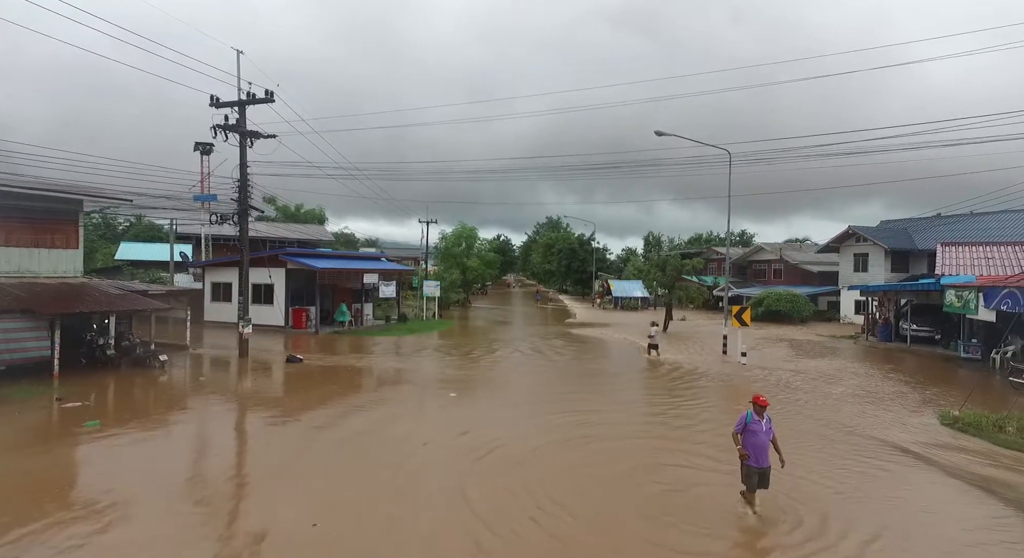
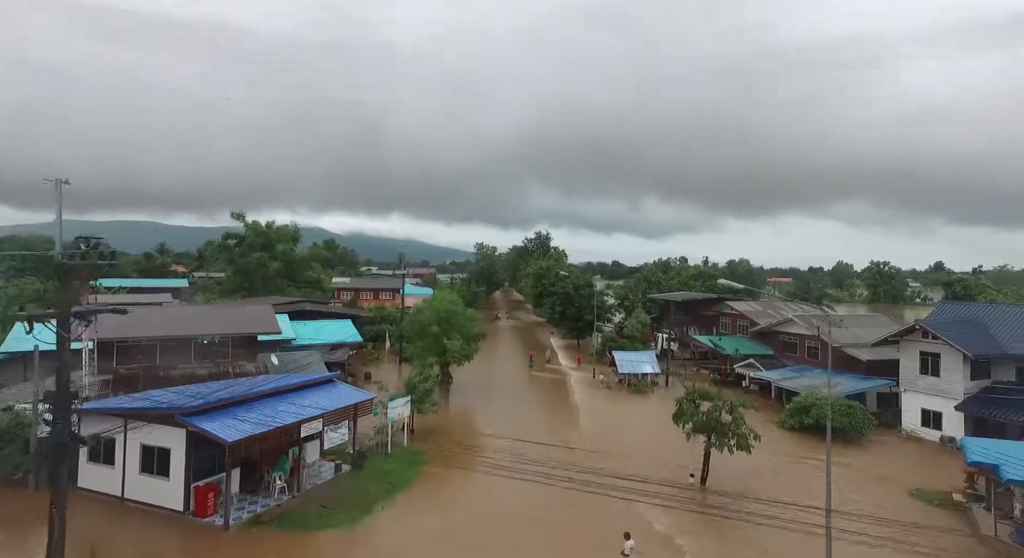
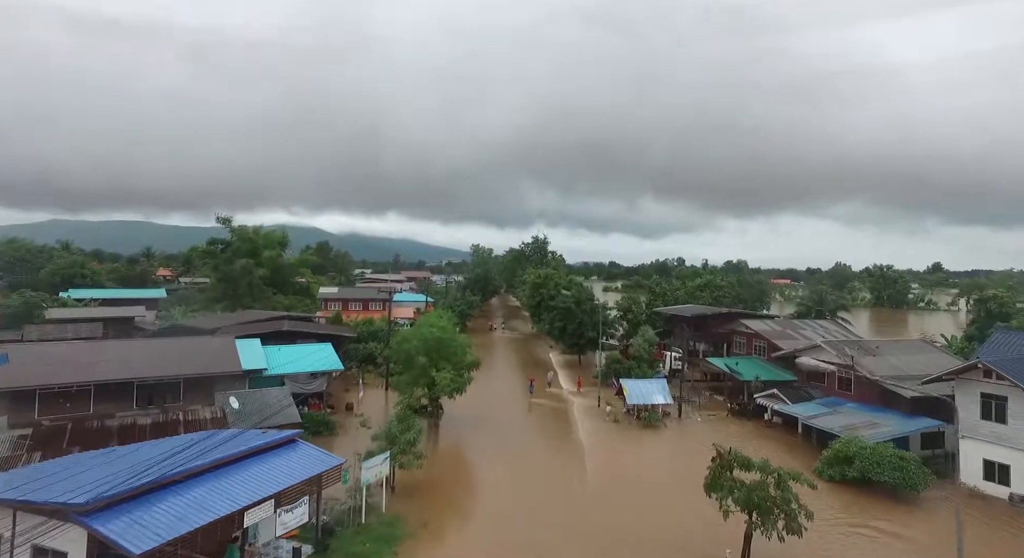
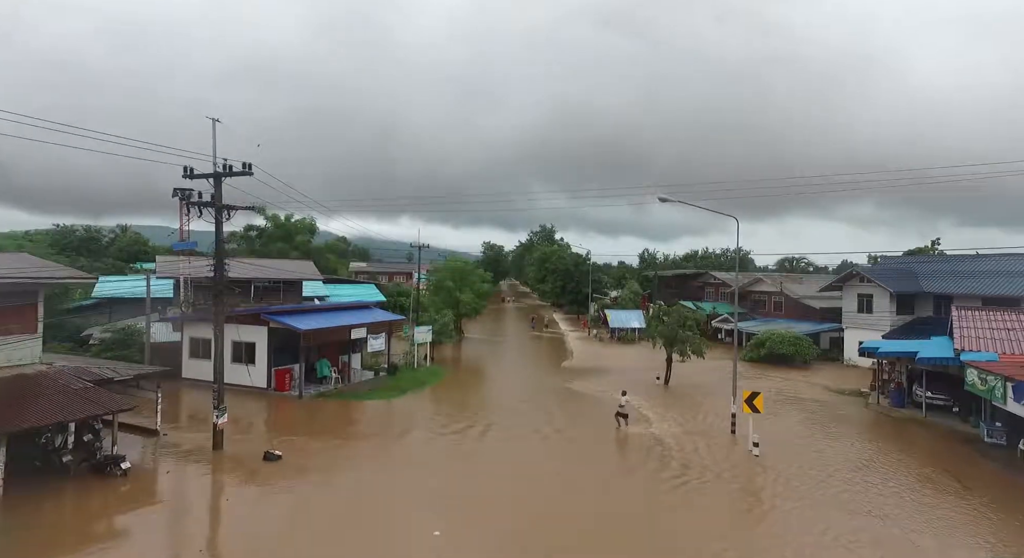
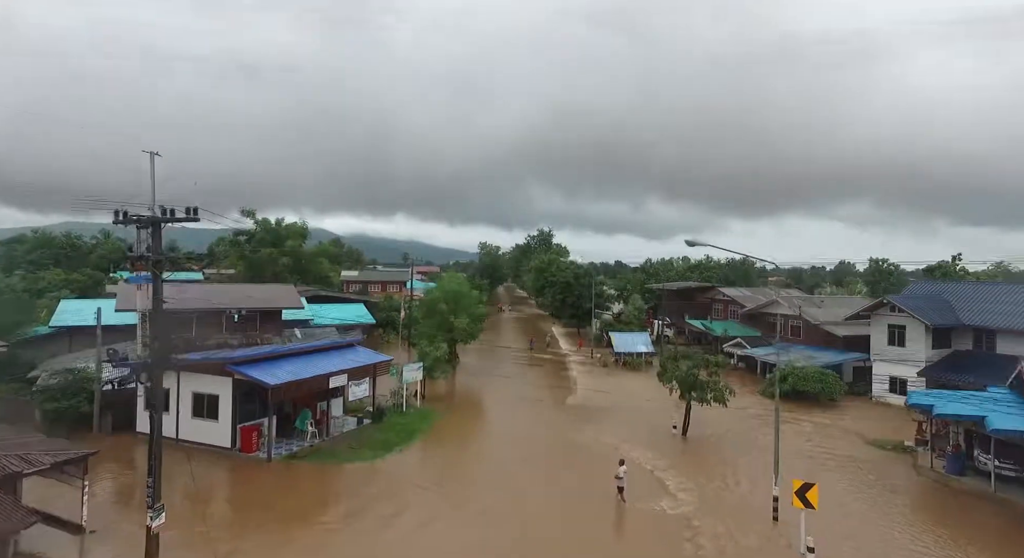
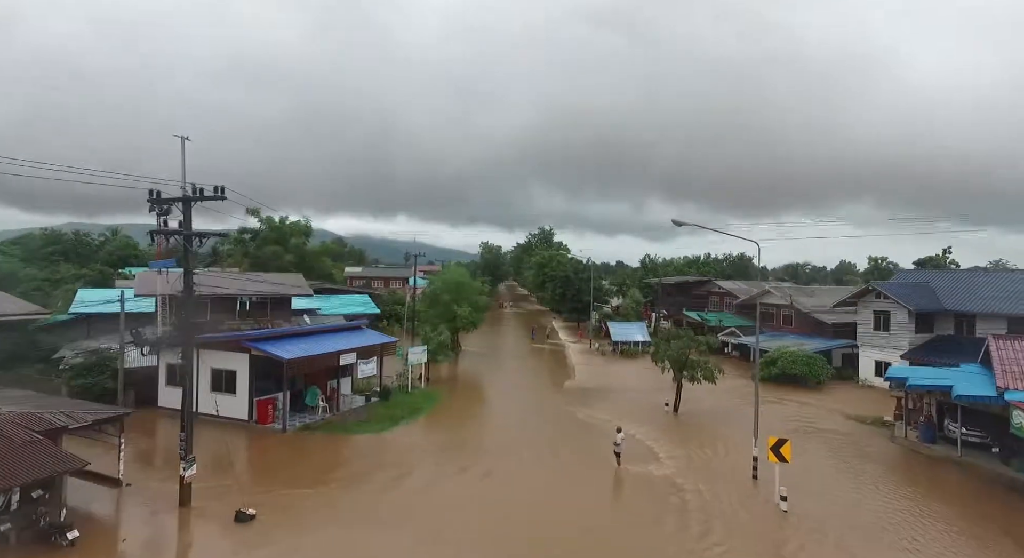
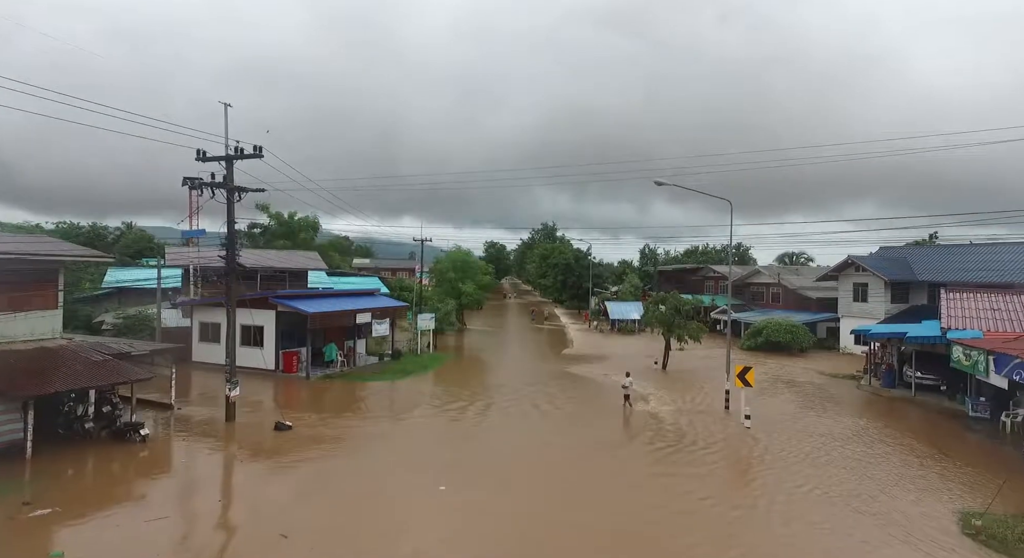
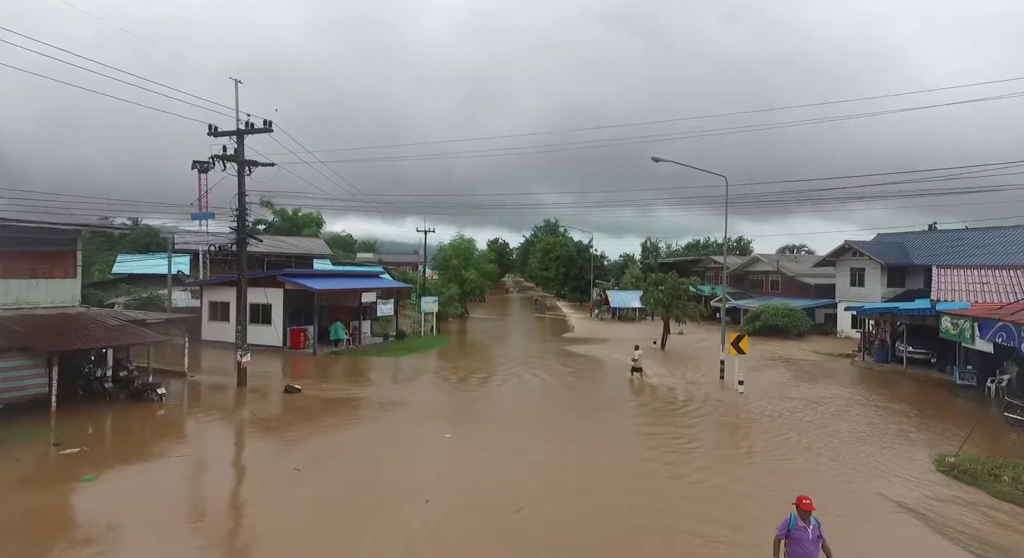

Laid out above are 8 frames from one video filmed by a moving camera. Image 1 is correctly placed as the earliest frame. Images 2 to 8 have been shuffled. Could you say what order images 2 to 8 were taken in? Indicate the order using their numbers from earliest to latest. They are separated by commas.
8, 7, 4, 6, 5, 2, 3
